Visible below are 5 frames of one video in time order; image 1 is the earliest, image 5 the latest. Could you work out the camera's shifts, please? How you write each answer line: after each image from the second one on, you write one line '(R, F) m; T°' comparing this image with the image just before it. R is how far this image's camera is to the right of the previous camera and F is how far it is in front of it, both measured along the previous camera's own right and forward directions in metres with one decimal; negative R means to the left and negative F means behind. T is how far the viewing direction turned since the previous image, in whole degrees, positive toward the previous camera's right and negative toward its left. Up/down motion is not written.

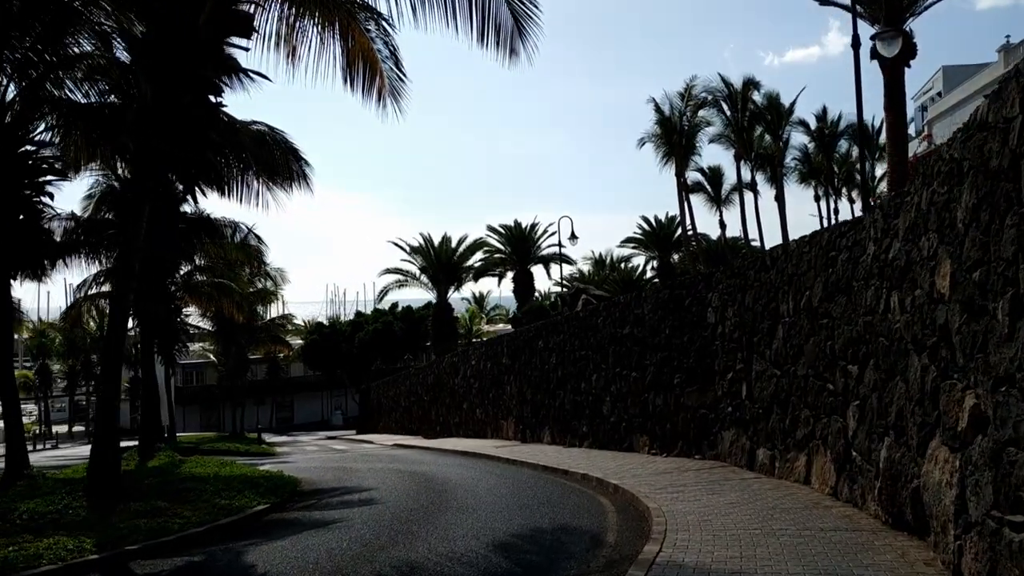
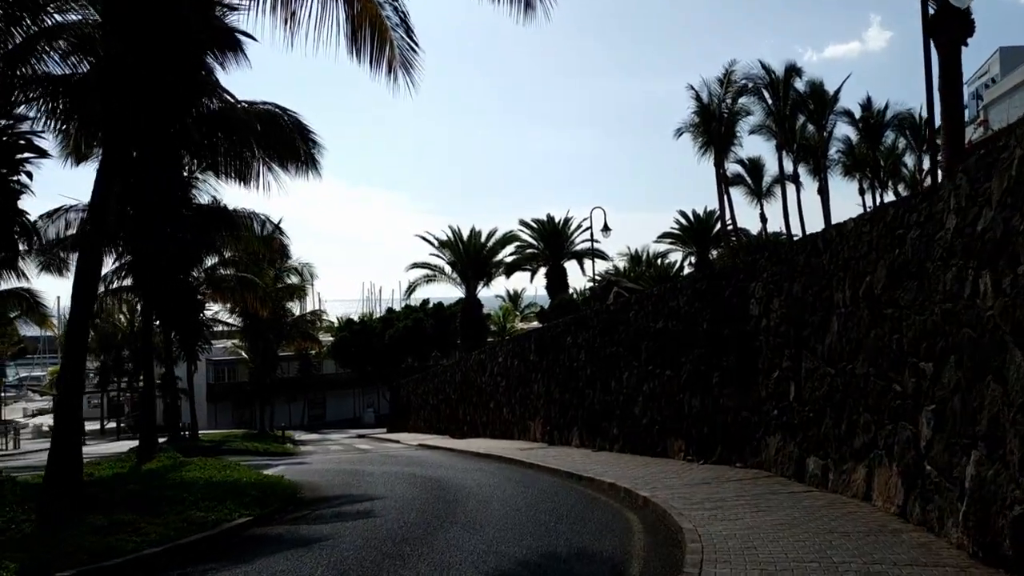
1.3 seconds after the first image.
(+0.2, +1.3) m; -2°
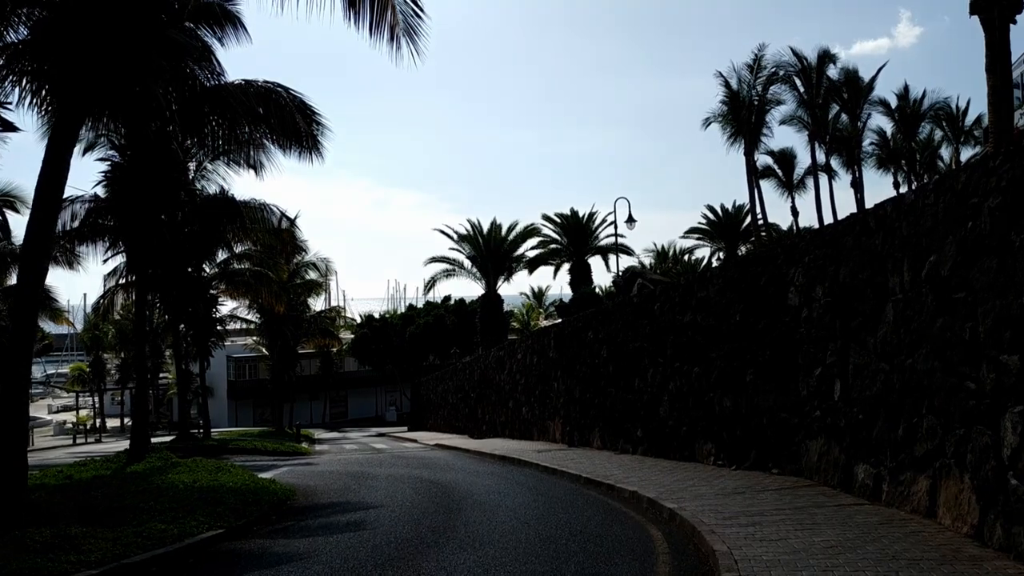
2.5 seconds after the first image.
(+0.2, +1.2) m; -2°
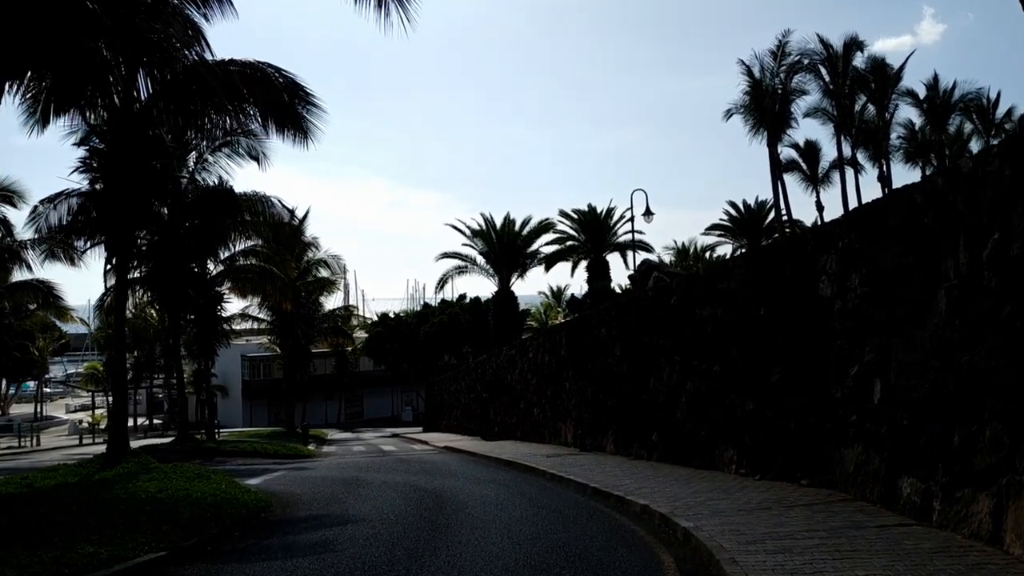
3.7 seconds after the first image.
(+0.3, +1.2) m; -1°
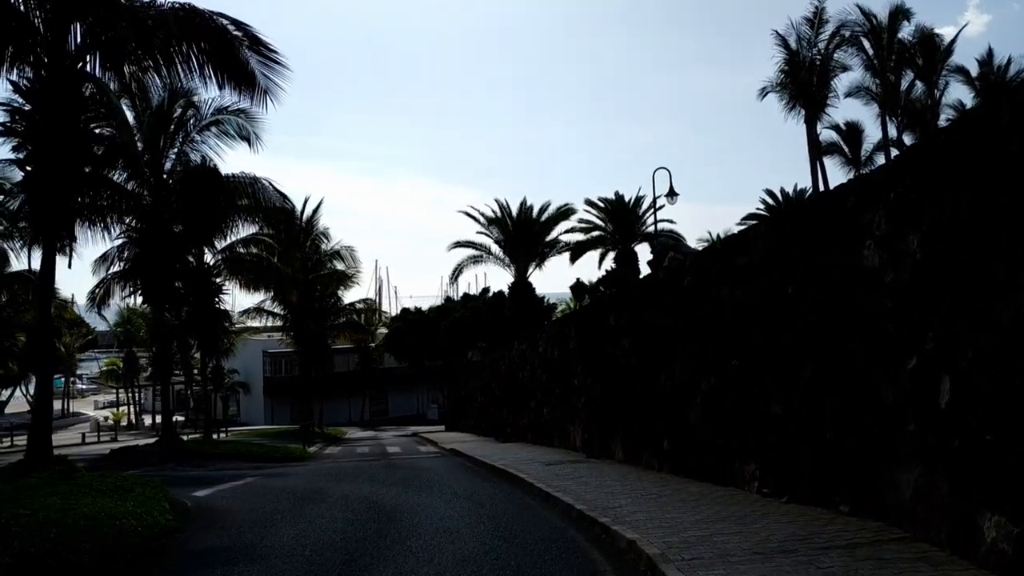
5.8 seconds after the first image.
(+0.8, +2.3) m; -2°
